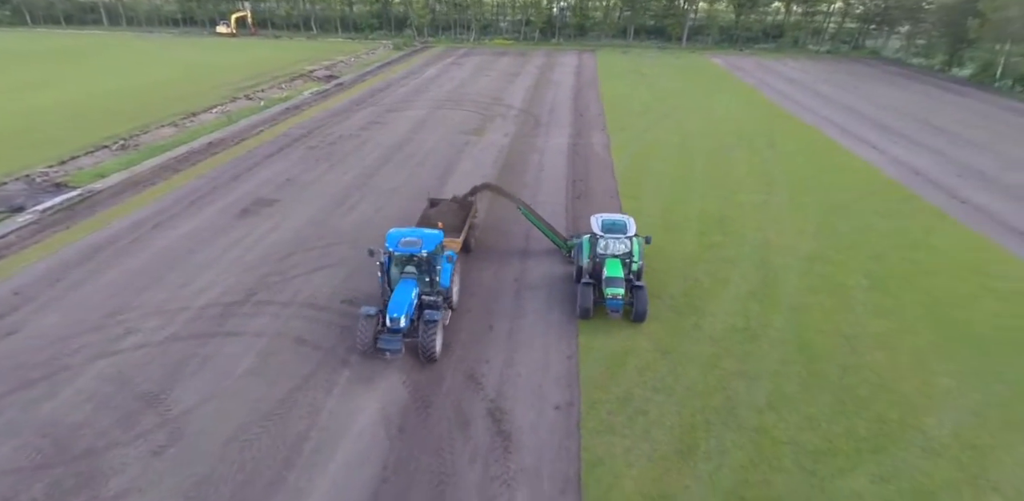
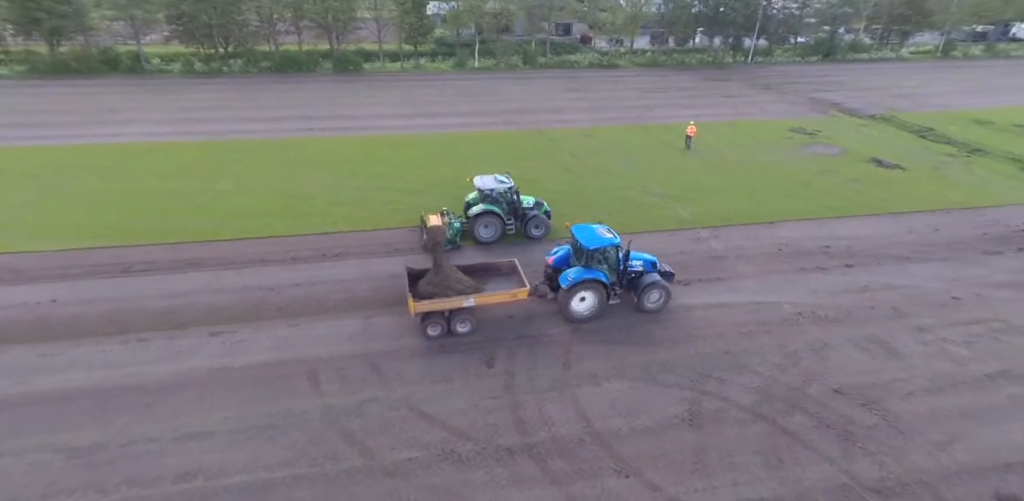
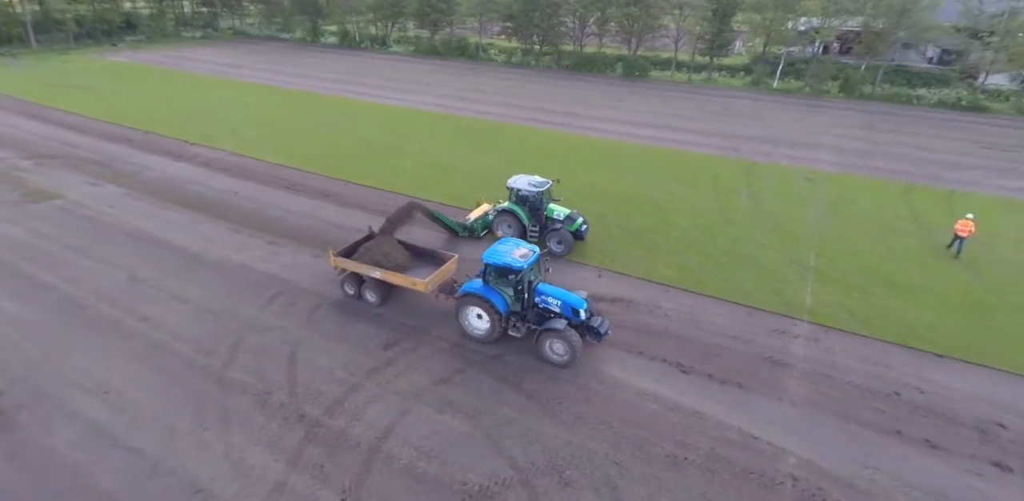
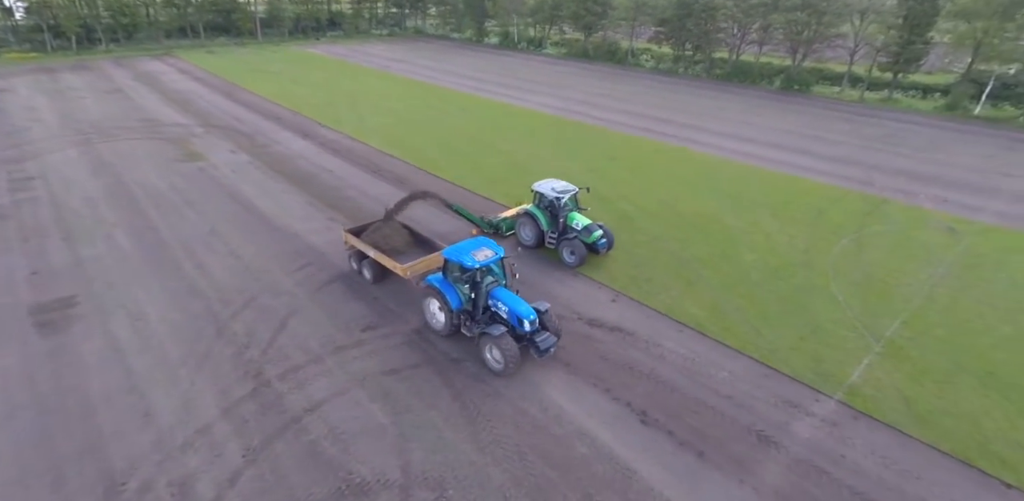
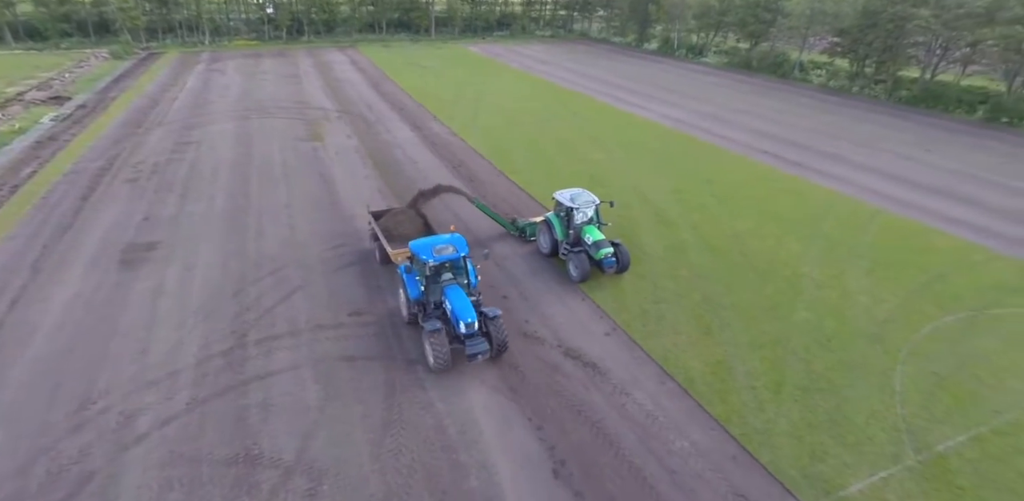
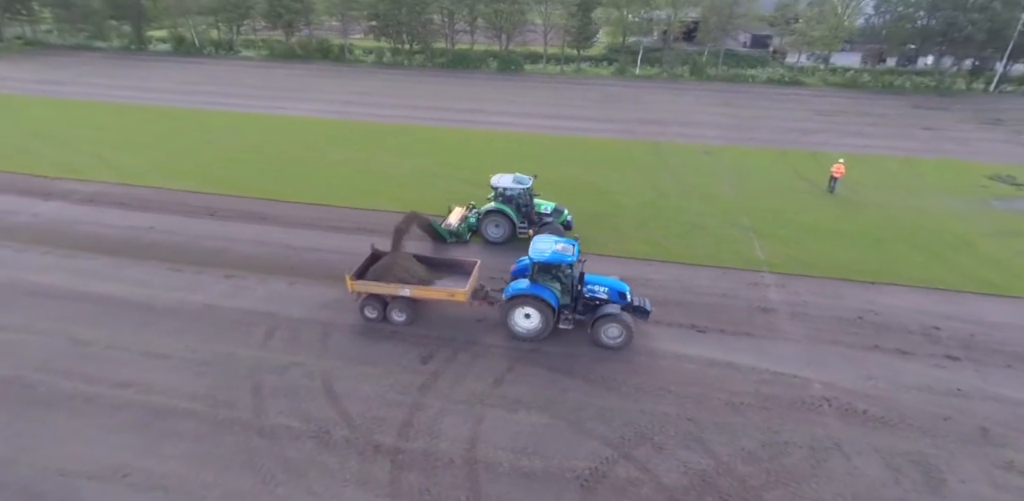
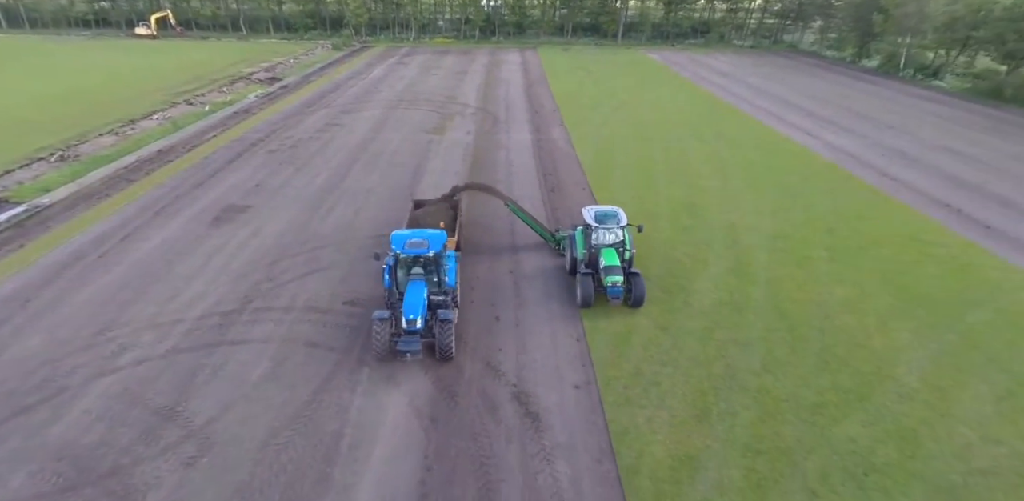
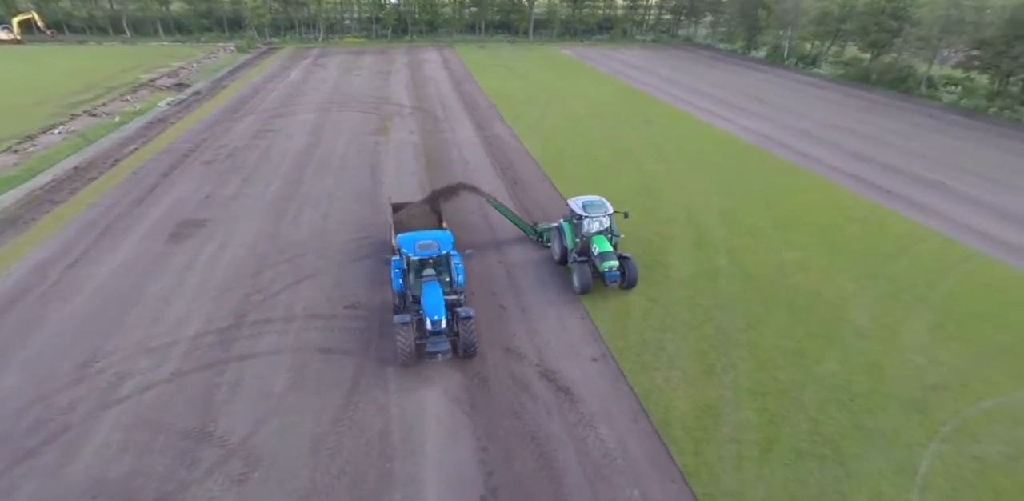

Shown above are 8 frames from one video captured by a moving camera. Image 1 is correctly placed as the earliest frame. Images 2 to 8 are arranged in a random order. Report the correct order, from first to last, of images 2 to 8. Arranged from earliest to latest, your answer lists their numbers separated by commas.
7, 8, 5, 4, 3, 6, 2
